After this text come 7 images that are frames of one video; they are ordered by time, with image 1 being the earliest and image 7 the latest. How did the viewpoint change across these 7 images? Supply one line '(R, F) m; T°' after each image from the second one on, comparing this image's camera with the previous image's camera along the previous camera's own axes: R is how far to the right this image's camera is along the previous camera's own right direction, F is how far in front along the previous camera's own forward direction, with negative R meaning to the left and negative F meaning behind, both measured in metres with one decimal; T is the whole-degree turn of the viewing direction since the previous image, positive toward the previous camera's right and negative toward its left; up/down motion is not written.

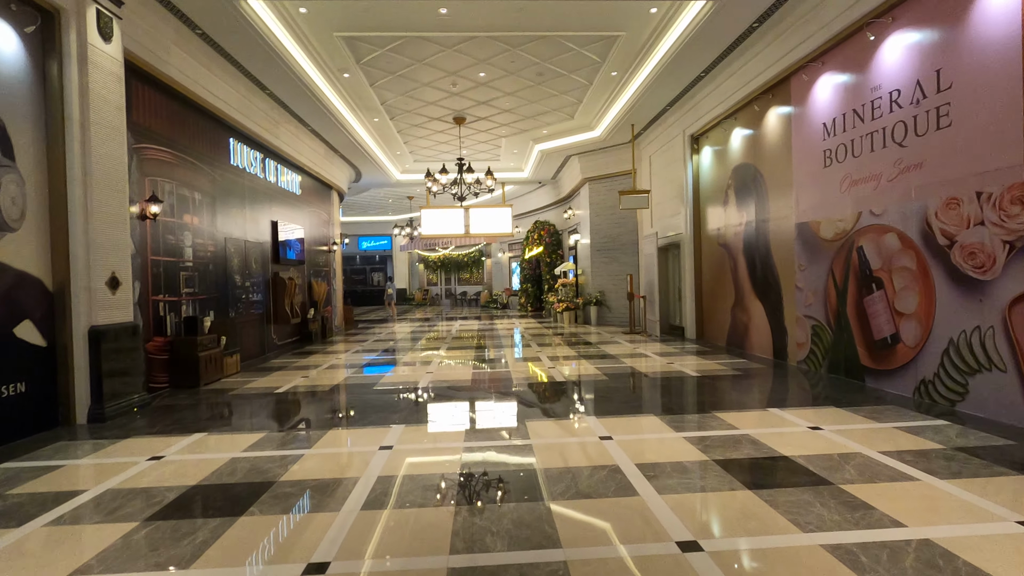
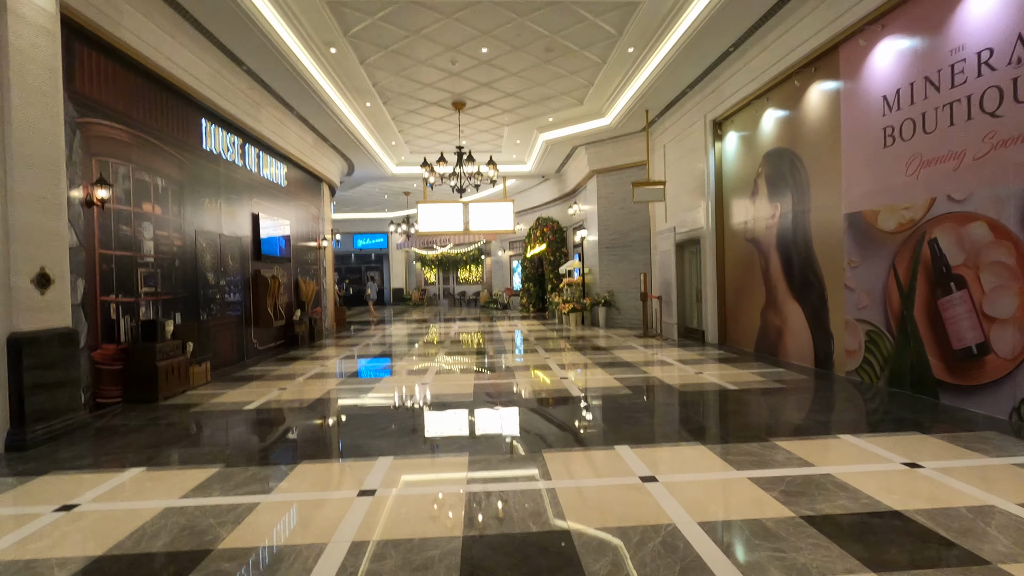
(-0.1, +0.8) m; 0°
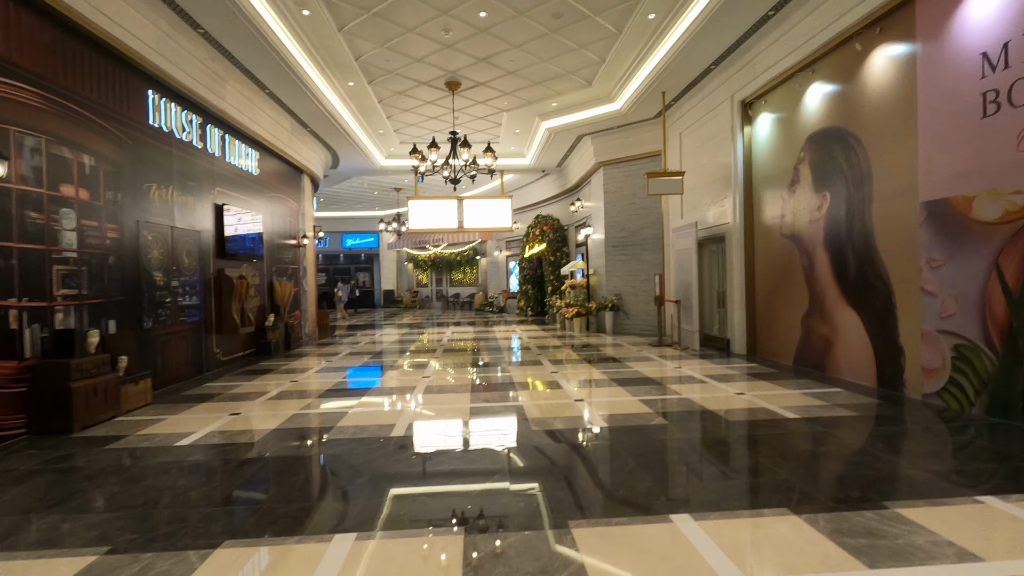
(-0.1, +1.0) m; +1°
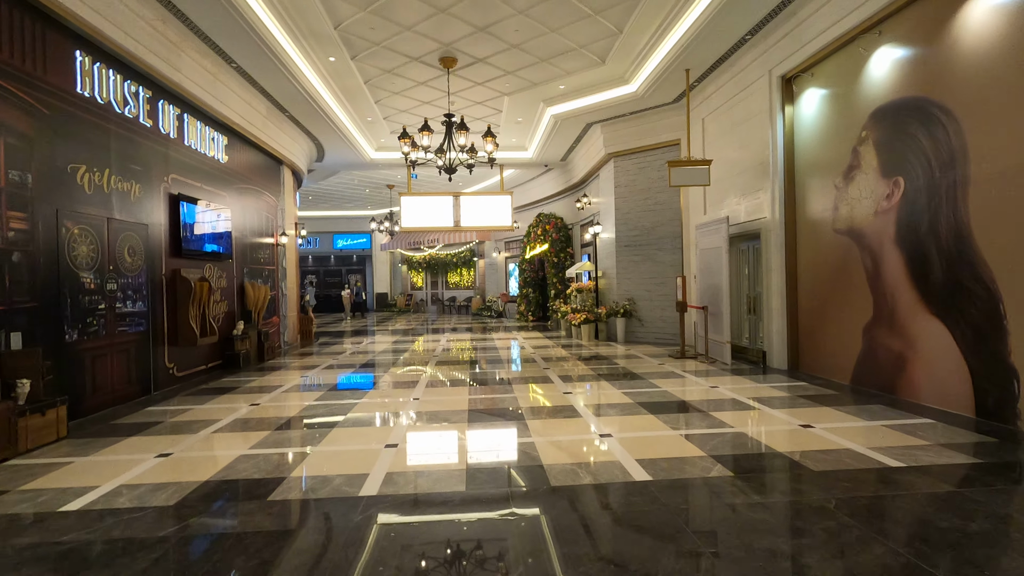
(-0.1, +1.0) m; 0°
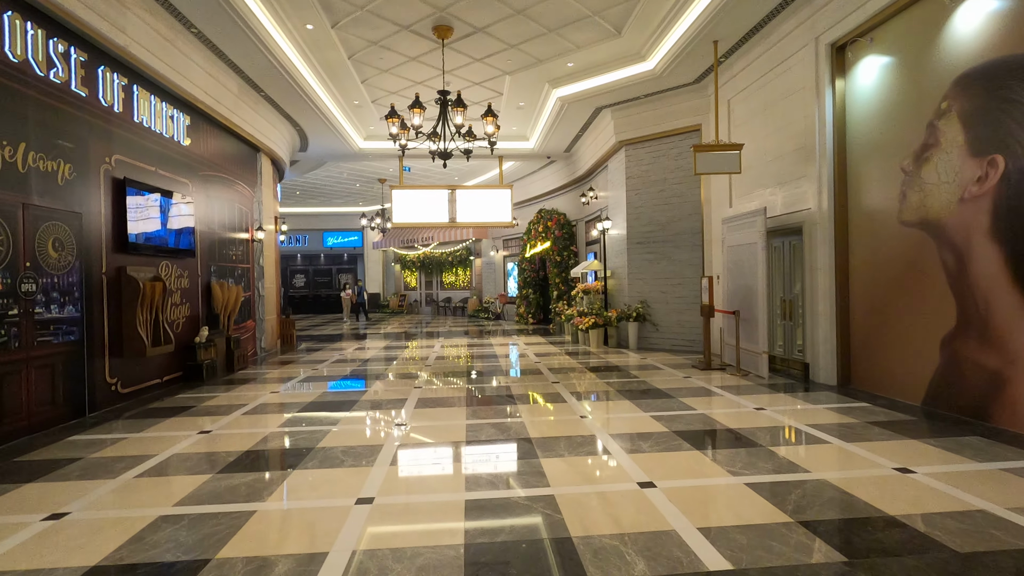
(-0.1, +0.9) m; 0°
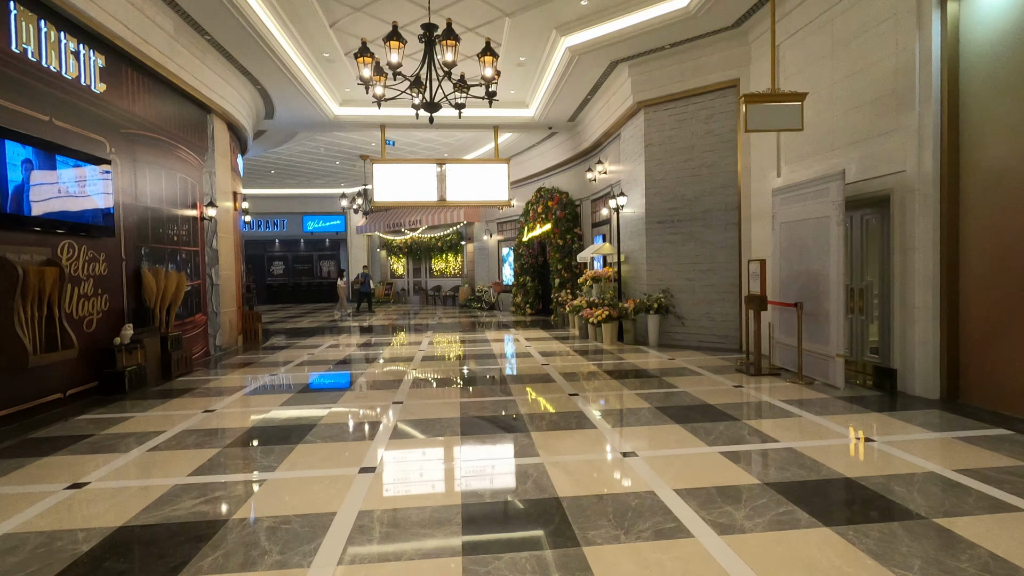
(-0.1, +1.3) m; +1°
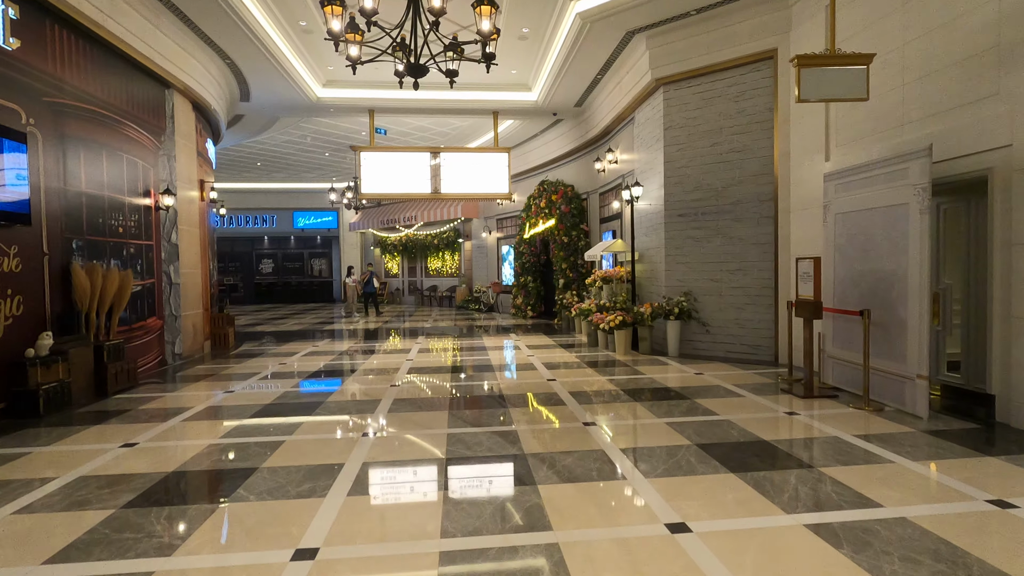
(0.0, +0.9) m; 0°
